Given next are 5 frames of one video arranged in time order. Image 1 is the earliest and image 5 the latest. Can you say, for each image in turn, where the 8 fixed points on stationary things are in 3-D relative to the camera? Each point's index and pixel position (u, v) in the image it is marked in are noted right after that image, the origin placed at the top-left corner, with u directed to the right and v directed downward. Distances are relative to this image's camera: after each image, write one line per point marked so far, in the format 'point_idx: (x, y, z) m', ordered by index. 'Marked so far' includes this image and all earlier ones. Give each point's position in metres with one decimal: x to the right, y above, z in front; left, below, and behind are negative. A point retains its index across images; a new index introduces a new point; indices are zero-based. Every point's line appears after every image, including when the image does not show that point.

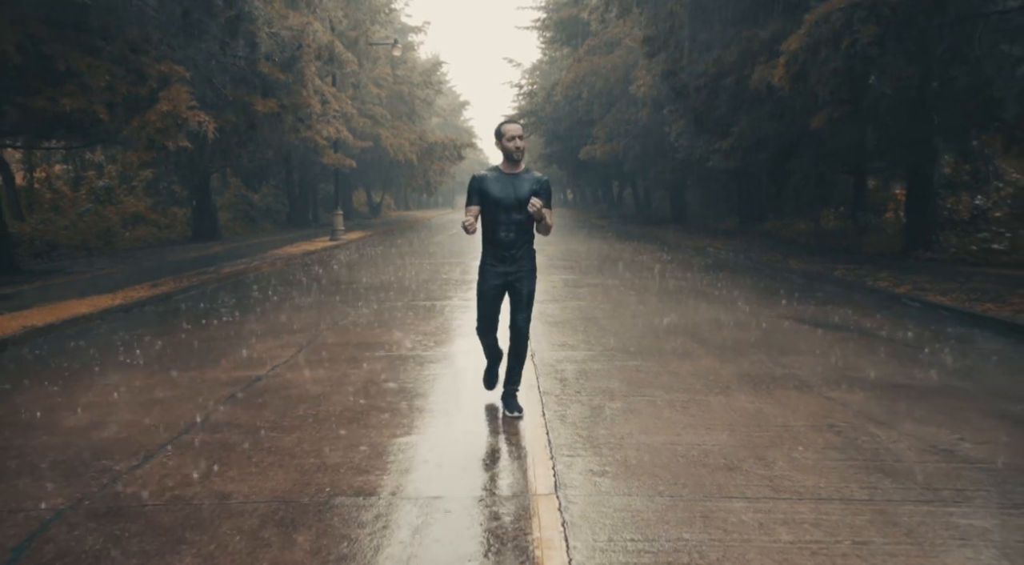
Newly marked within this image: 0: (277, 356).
0: (-2.6, -0.8, +9.2) m
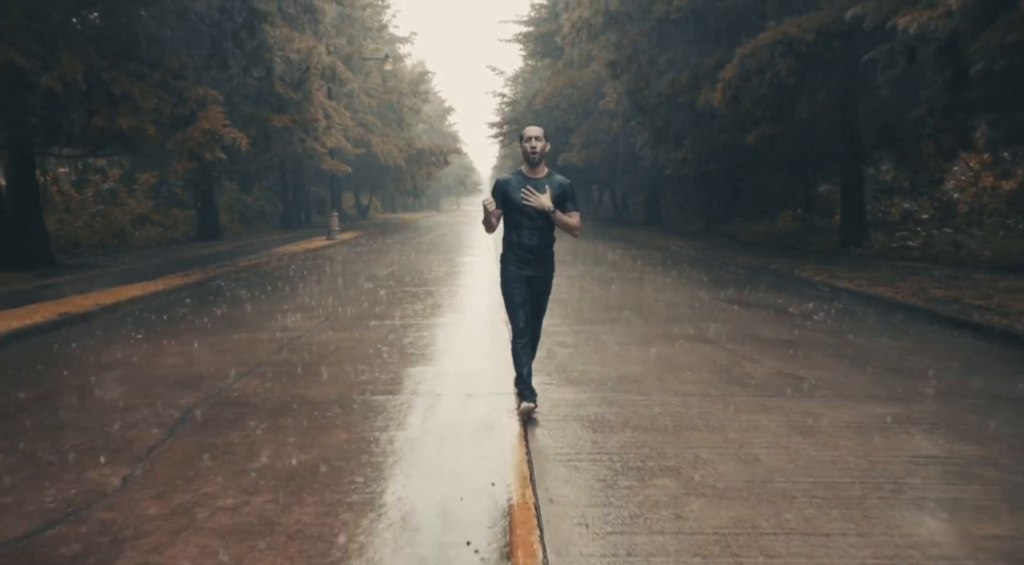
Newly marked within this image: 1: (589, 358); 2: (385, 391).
0: (-2.9, -0.6, +11.7) m
1: (+0.9, -0.8, +9.2) m
2: (-1.2, -1.0, +7.6) m
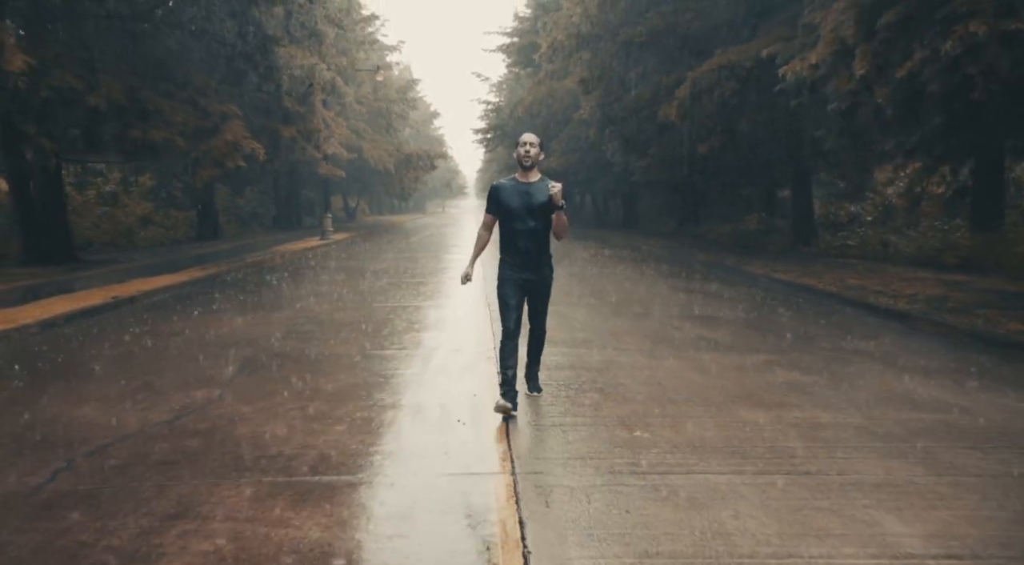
0: (-3.3, -0.4, +14.0) m
1: (+0.6, -0.6, +11.5) m
2: (-1.4, -0.8, +9.9) m
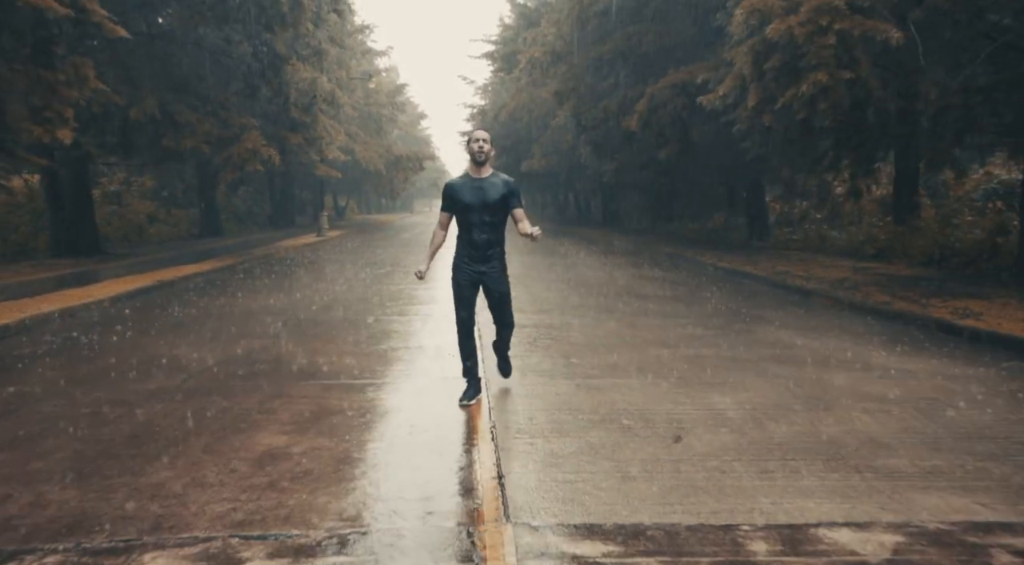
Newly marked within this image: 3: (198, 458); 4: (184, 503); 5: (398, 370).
0: (-3.7, -0.1, +16.6) m
1: (+0.2, -0.4, +14.2) m
2: (-1.8, -0.5, +12.6) m
3: (-2.1, -1.2, +5.5) m
4: (-1.9, -1.2, +4.7) m
5: (-1.1, -0.9, +8.3) m
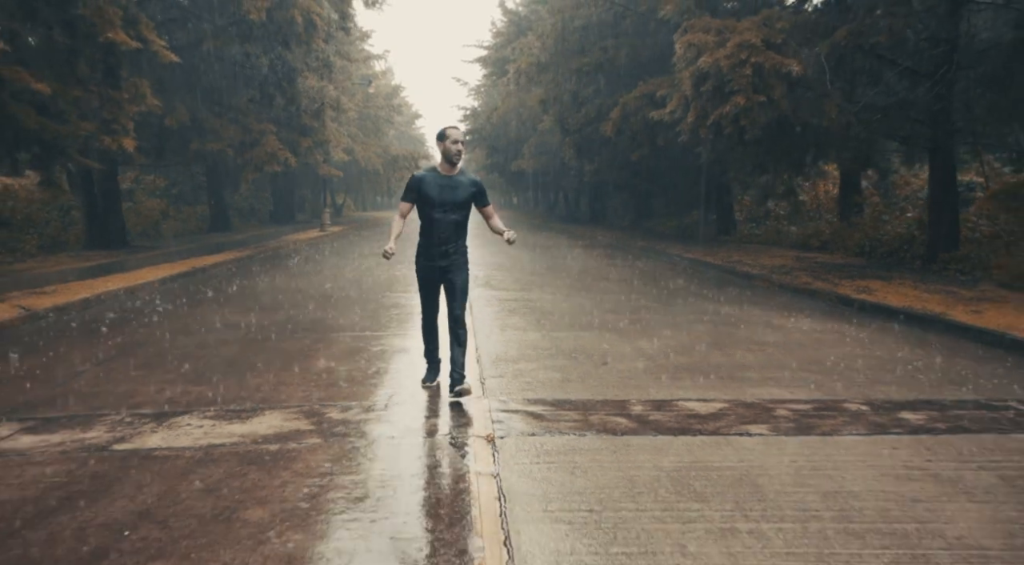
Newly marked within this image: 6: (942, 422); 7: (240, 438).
0: (-4.0, +0.2, +19.2) m
1: (-0.1, -0.1, +16.8) m
2: (-2.0, -0.2, +15.1) m
3: (-2.3, -0.9, +8.1) m
4: (-2.1, -1.0, +7.2) m
5: (-1.4, -0.6, +10.9) m
6: (+3.2, -1.0, +6.1) m
7: (-1.9, -1.1, +5.7) m
